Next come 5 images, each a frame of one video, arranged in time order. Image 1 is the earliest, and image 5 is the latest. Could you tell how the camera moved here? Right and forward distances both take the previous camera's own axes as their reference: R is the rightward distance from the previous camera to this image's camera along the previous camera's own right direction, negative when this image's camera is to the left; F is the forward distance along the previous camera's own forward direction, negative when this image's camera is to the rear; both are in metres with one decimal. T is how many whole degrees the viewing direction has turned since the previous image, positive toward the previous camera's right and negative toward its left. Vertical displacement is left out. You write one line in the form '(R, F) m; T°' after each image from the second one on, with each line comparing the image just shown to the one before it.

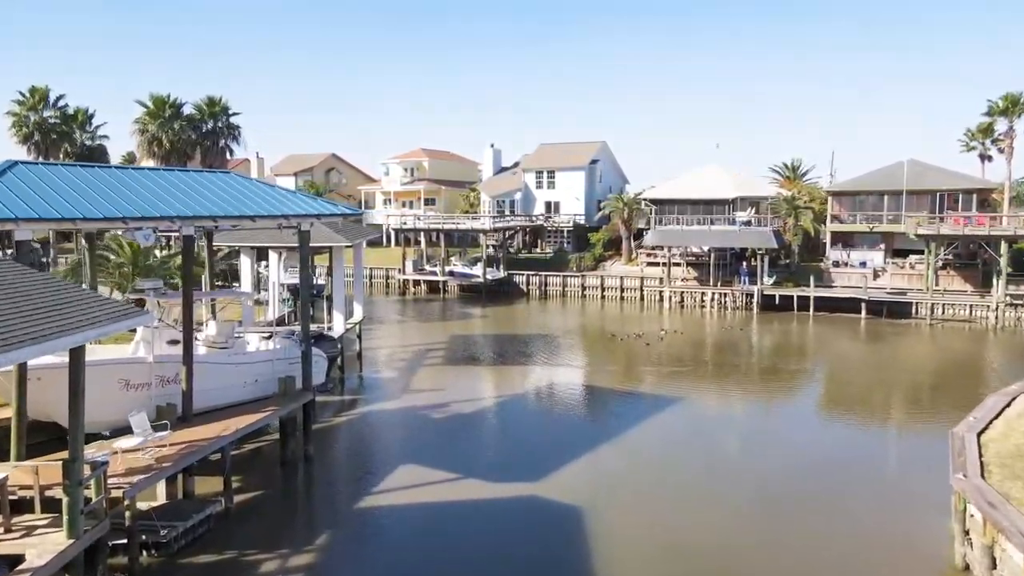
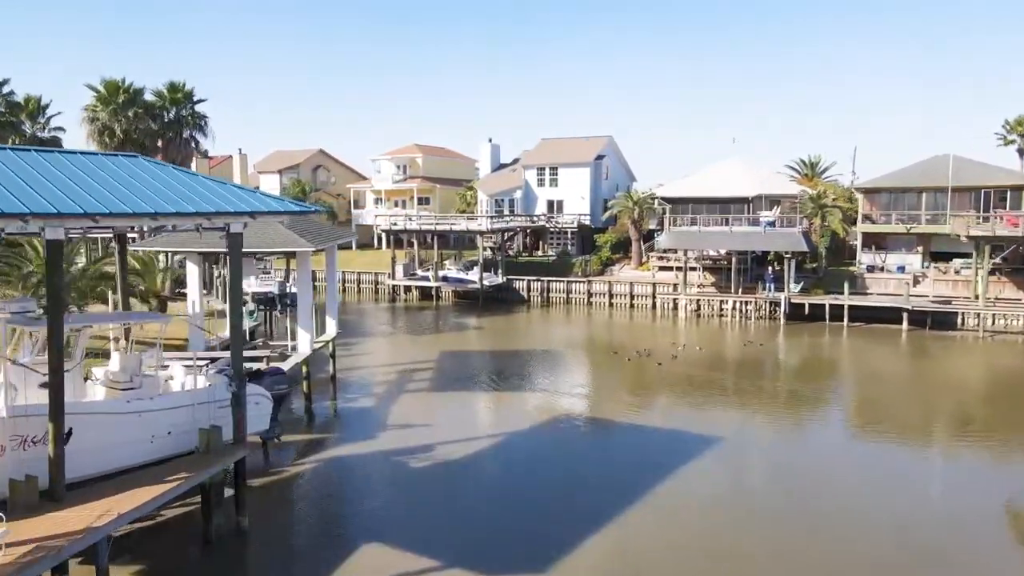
(0.0, +3.6) m; 0°
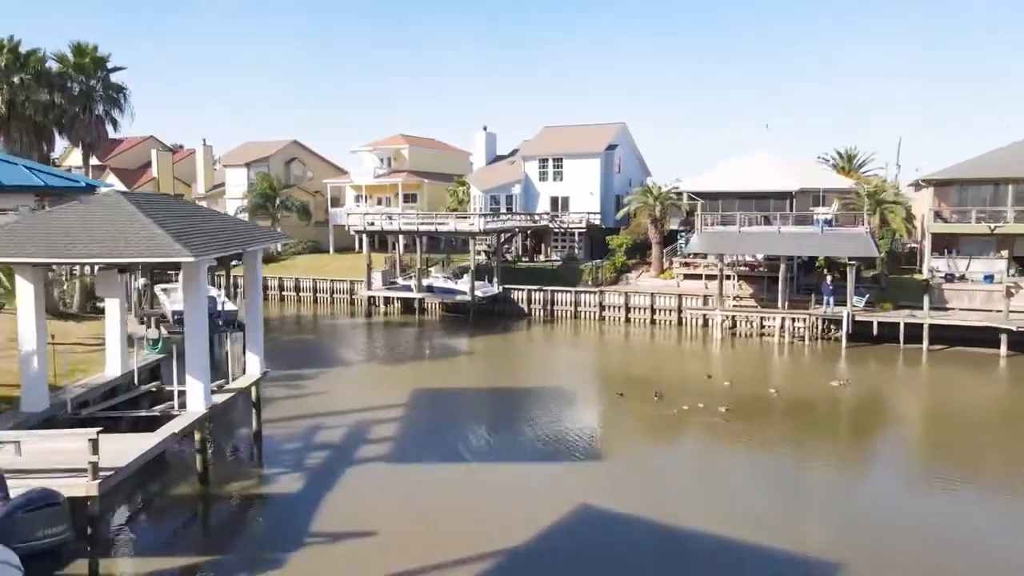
(+0.1, +6.2) m; 0°
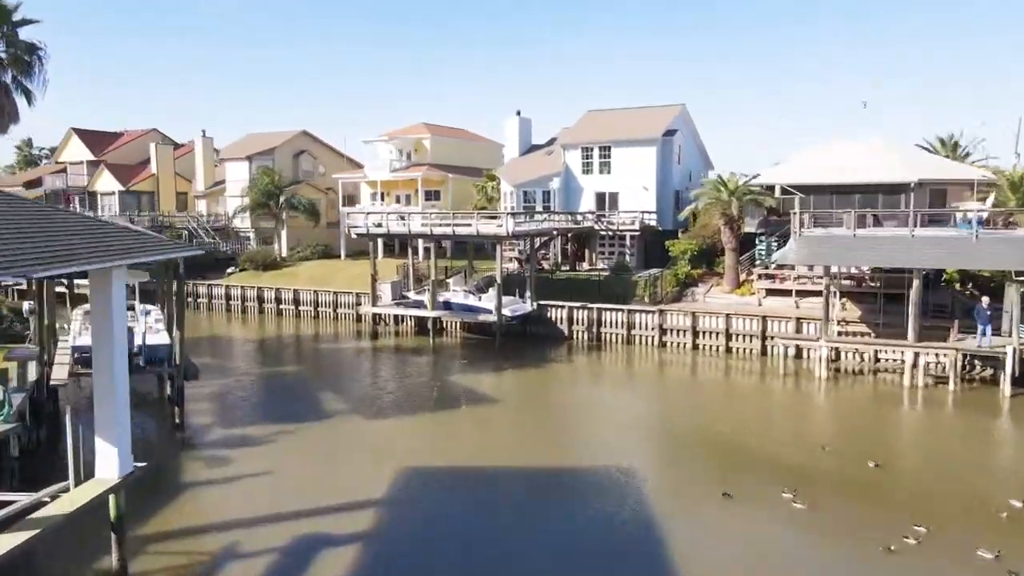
(+0.1, +6.5) m; -3°
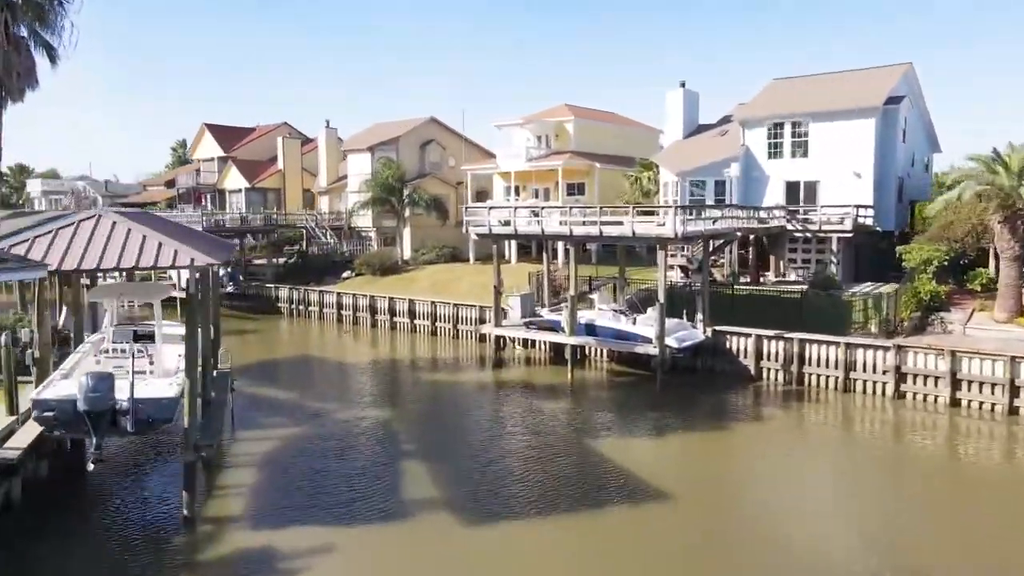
(-0.6, +6.5) m; -11°
